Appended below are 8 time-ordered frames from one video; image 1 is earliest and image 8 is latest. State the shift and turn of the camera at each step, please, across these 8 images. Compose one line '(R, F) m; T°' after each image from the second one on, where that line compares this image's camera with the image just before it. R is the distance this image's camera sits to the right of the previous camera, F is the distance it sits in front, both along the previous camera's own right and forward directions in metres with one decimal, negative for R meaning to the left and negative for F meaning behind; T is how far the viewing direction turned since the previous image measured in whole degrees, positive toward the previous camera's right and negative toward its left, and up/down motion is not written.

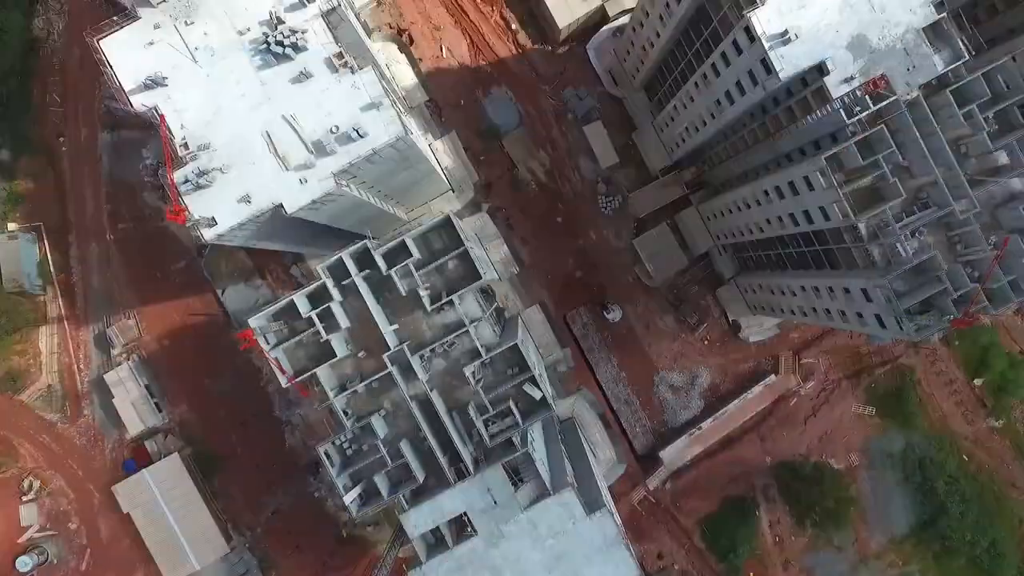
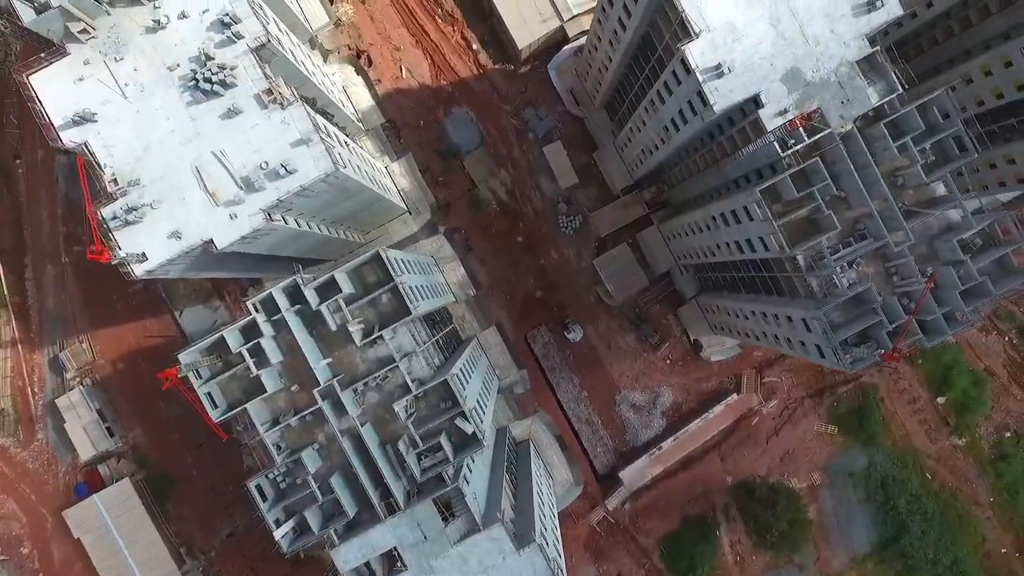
(+2.7, -0.1) m; 0°
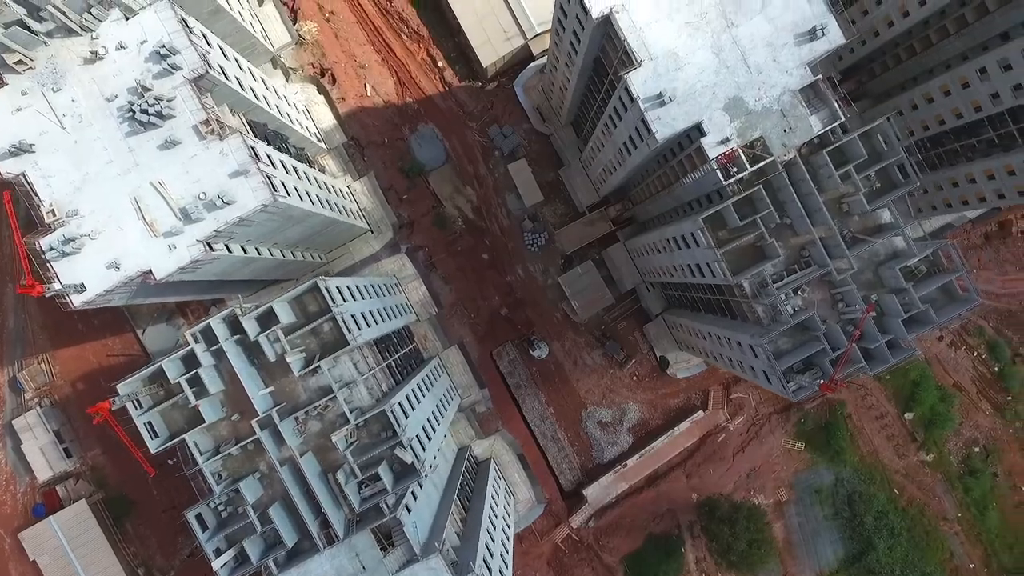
(+2.4, 0.0) m; 0°
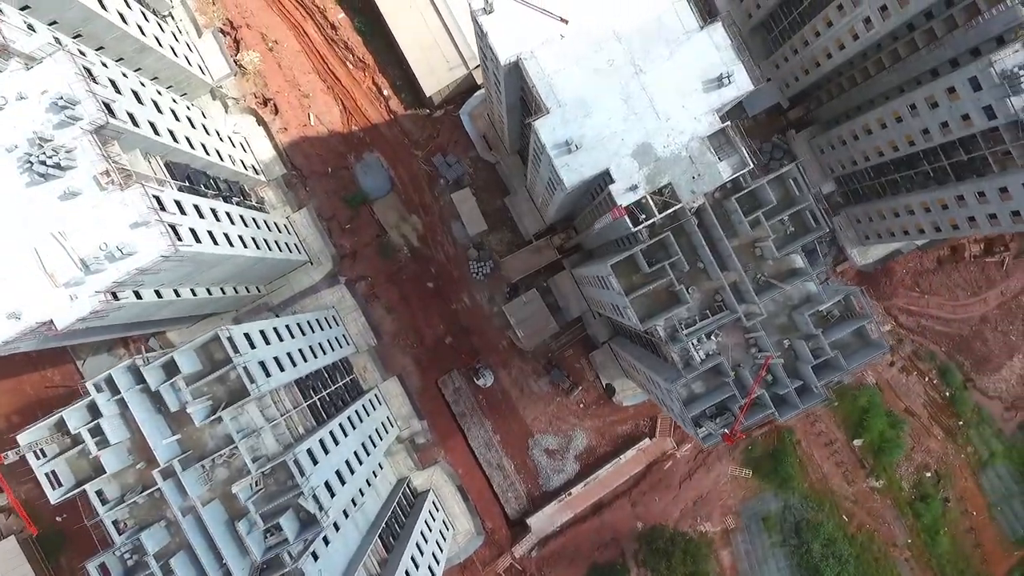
(+3.9, 0.0) m; 0°
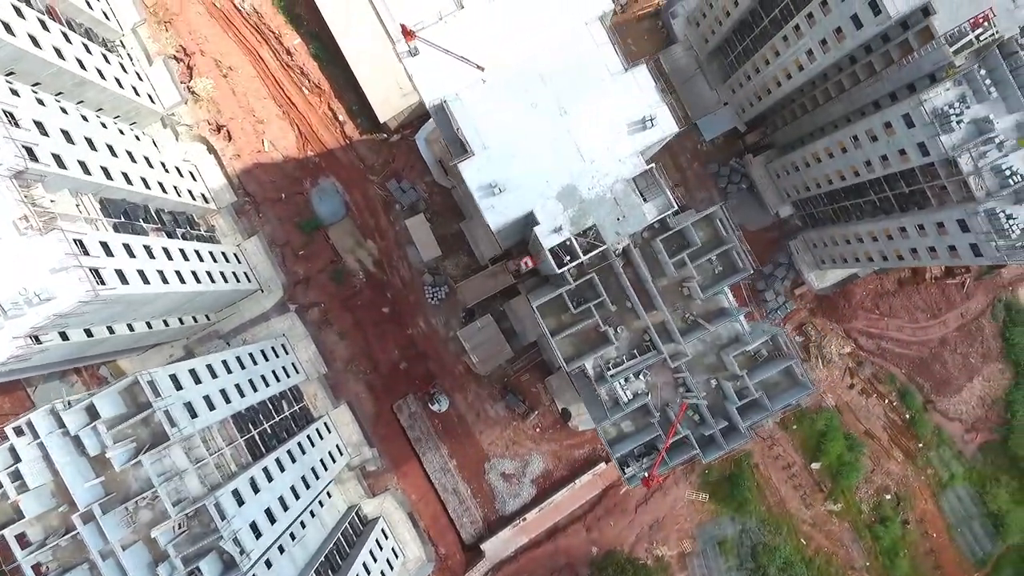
(+3.2, -0.1) m; 0°
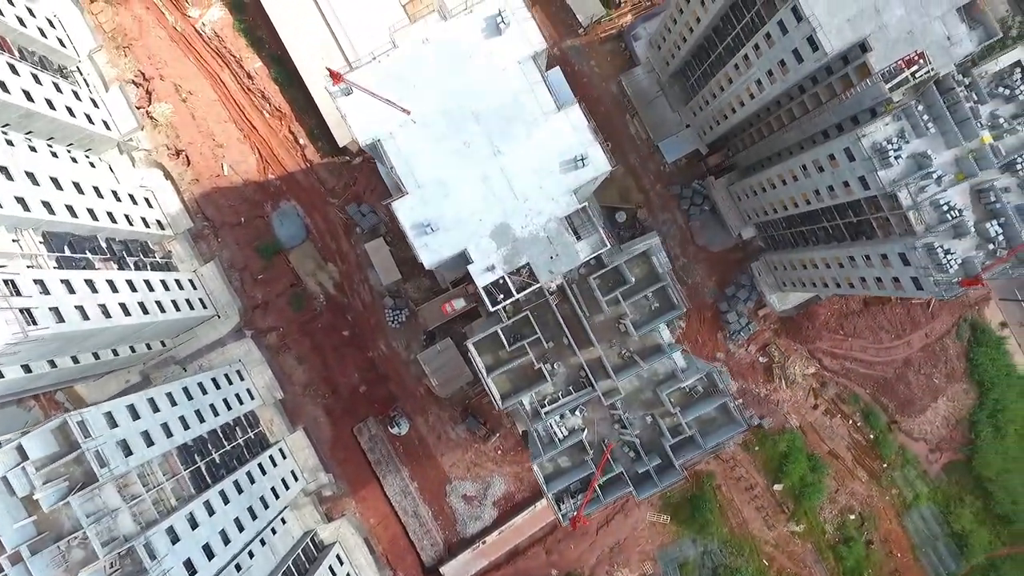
(+2.8, -0.1) m; 0°
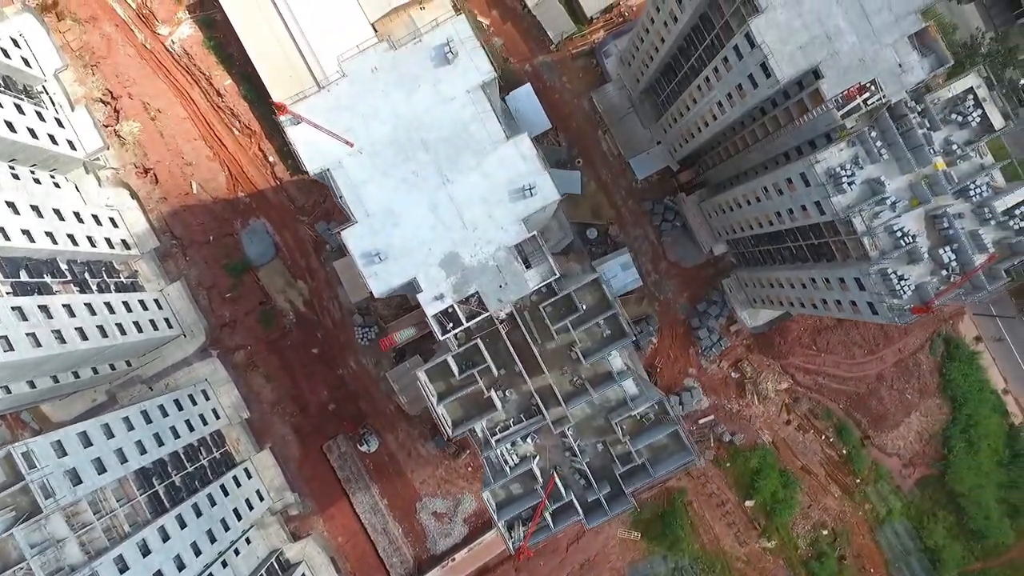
(+2.2, 0.0) m; 0°
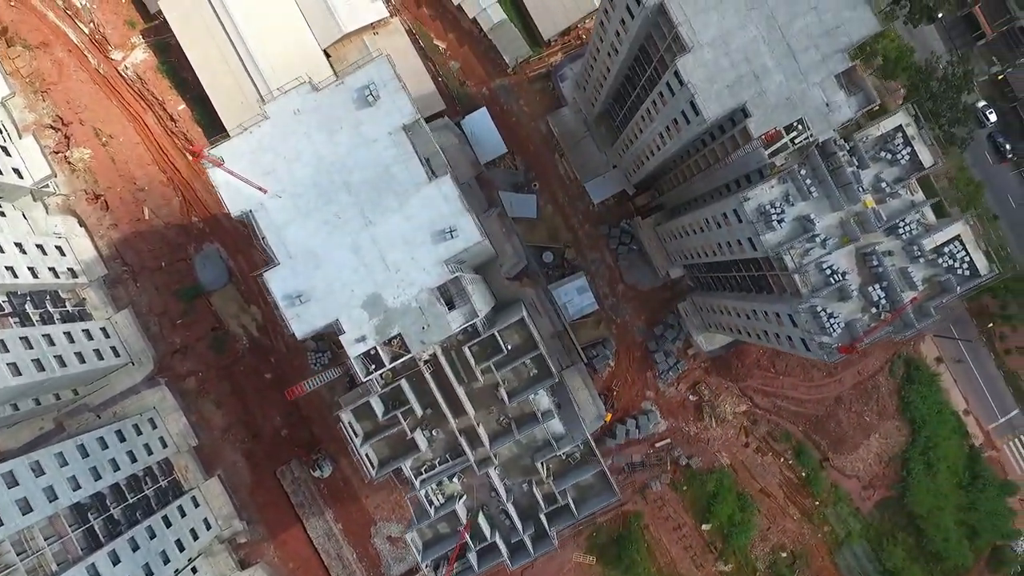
(+3.3, 0.0) m; 0°
